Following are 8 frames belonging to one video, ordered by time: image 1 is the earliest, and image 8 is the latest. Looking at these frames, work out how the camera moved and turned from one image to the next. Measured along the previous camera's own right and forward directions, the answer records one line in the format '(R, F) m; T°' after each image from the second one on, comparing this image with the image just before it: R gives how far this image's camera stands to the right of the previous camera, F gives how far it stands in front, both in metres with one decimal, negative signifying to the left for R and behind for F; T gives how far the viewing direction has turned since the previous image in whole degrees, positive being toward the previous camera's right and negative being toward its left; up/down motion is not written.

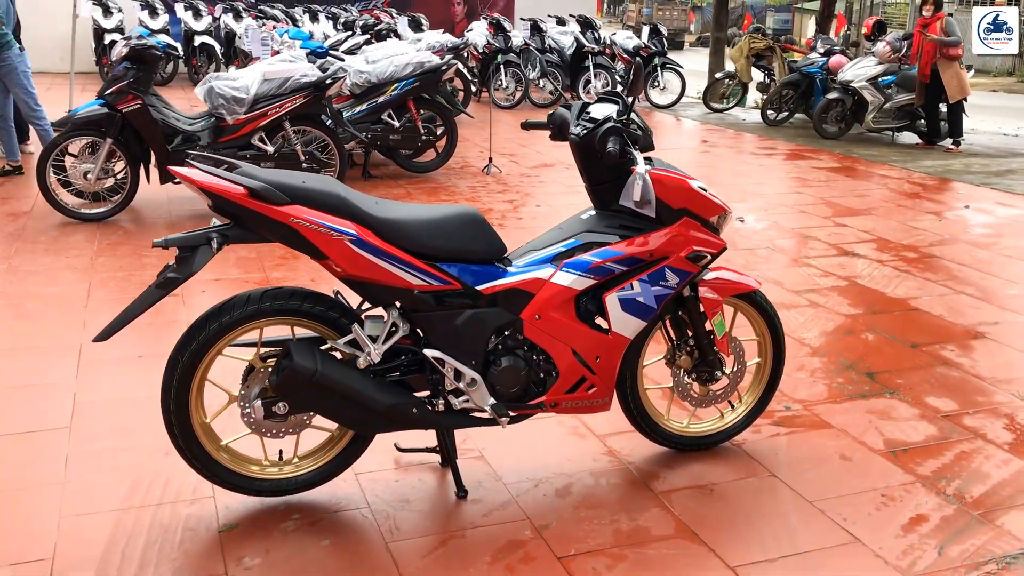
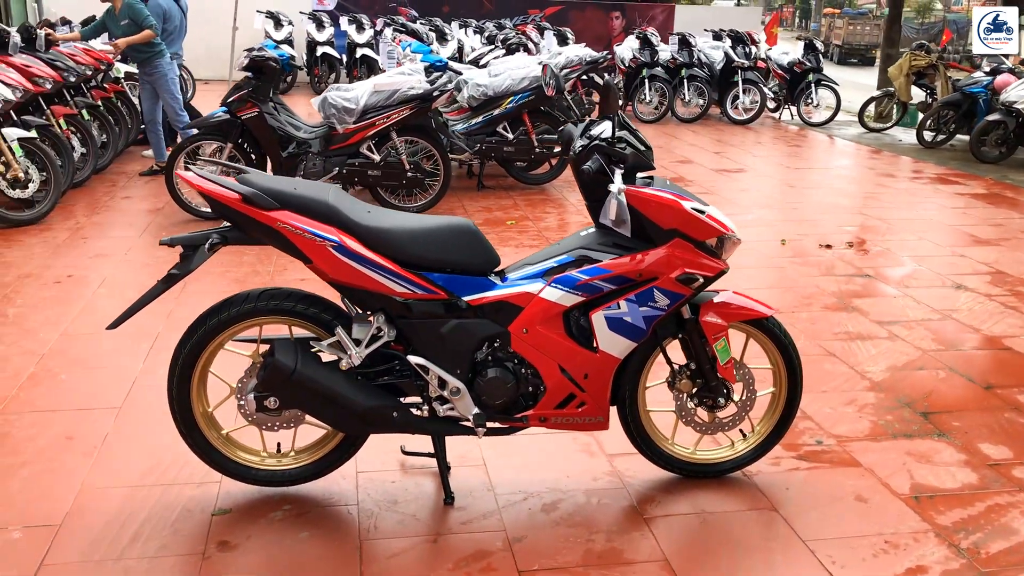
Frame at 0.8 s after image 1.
(+0.5, 0.0) m; -10°
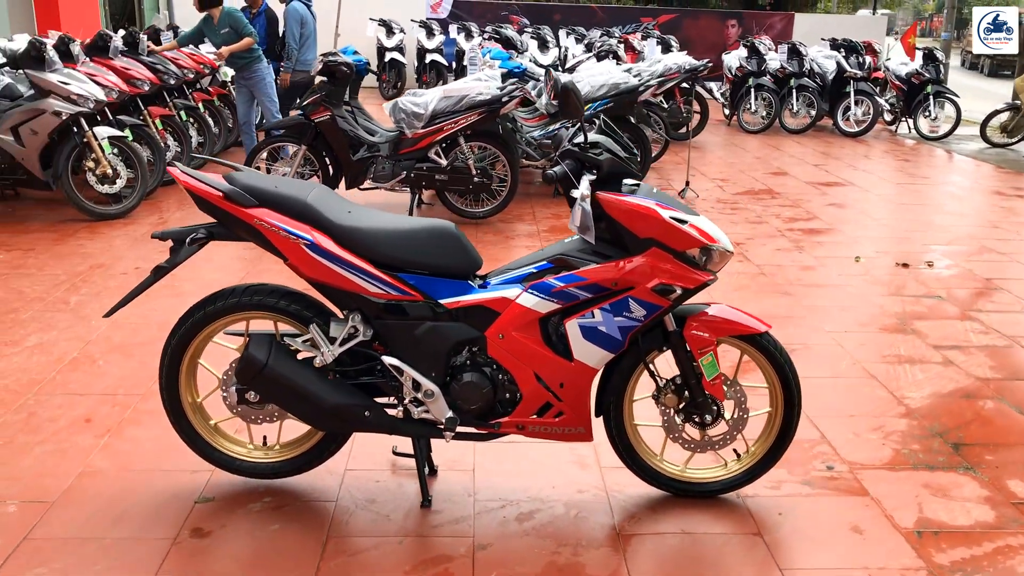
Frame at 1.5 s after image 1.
(+0.4, +0.1) m; -7°
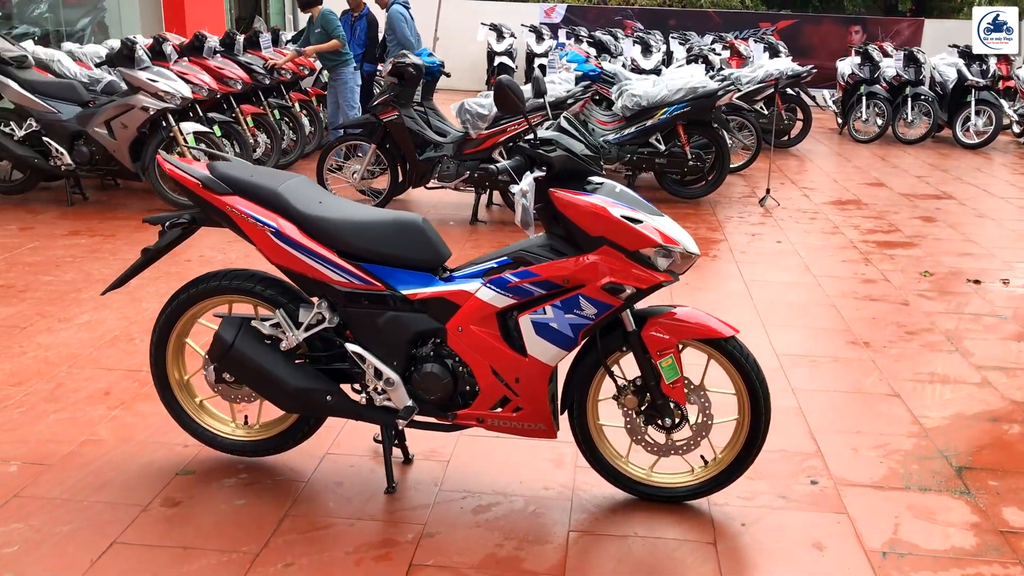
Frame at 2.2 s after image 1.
(+0.5, 0.0) m; -7°
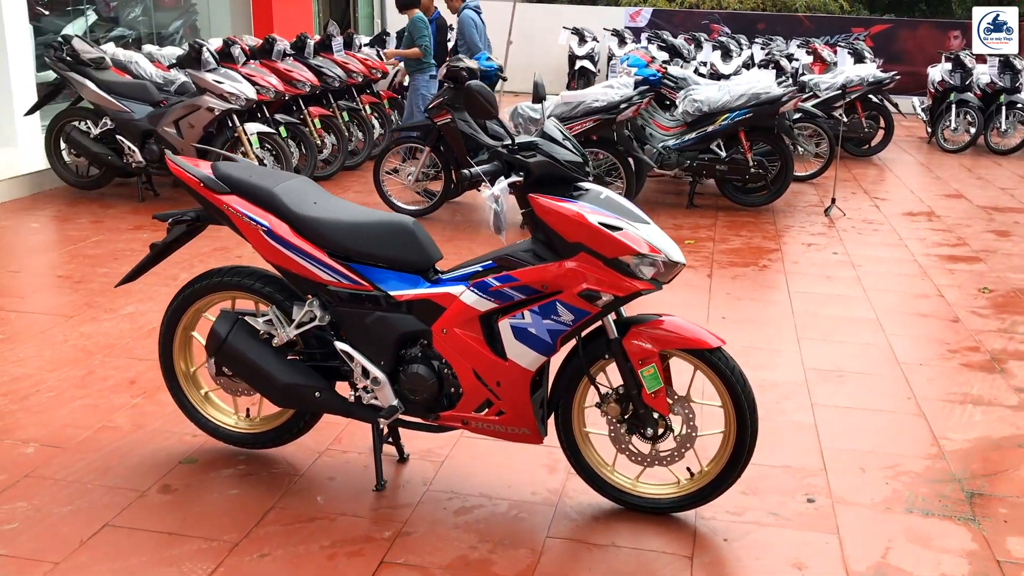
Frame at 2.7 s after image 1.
(+0.3, 0.0) m; -5°
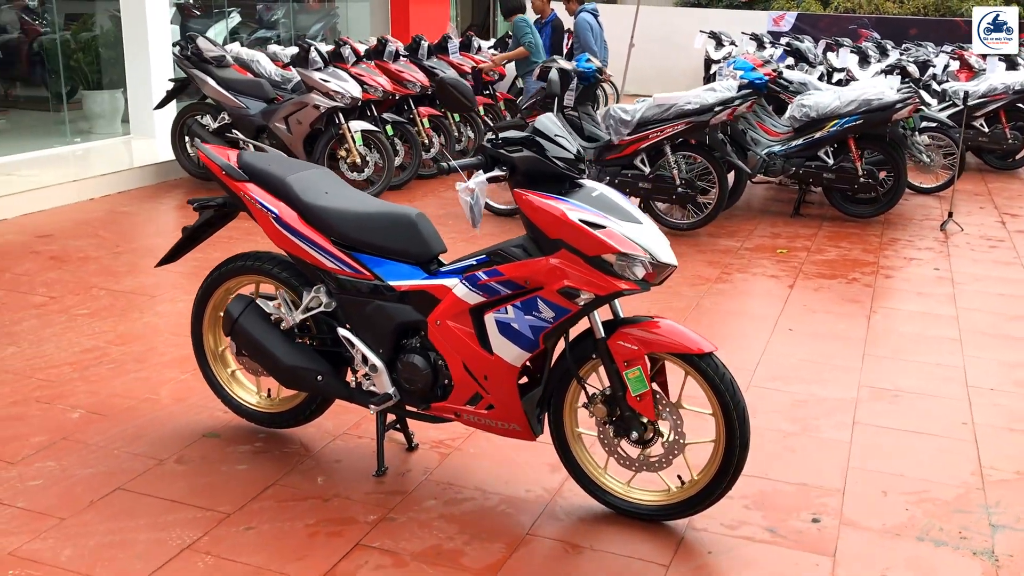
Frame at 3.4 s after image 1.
(+0.5, 0.0) m; -9°
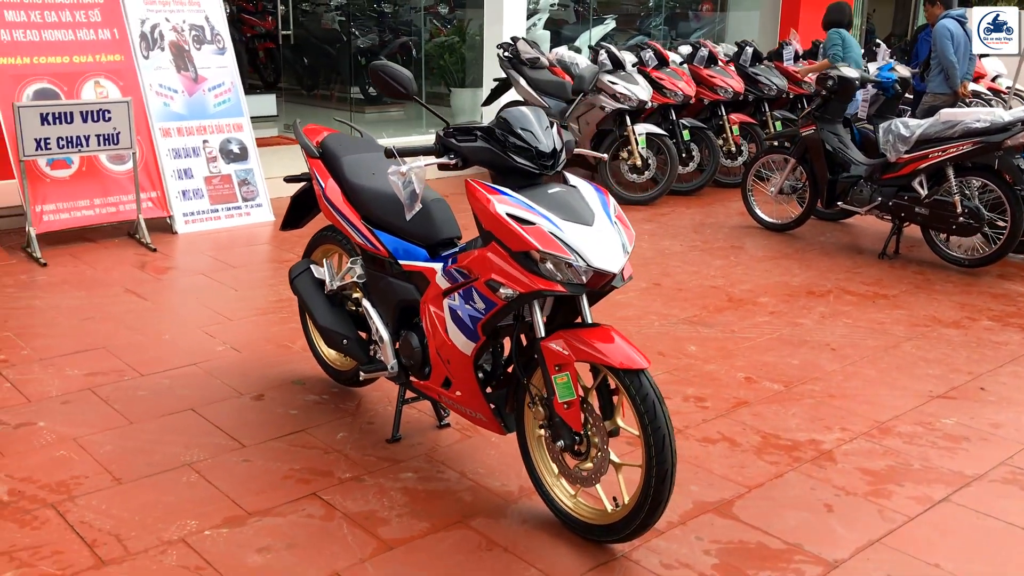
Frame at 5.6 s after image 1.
(+1.3, +0.3) m; -25°
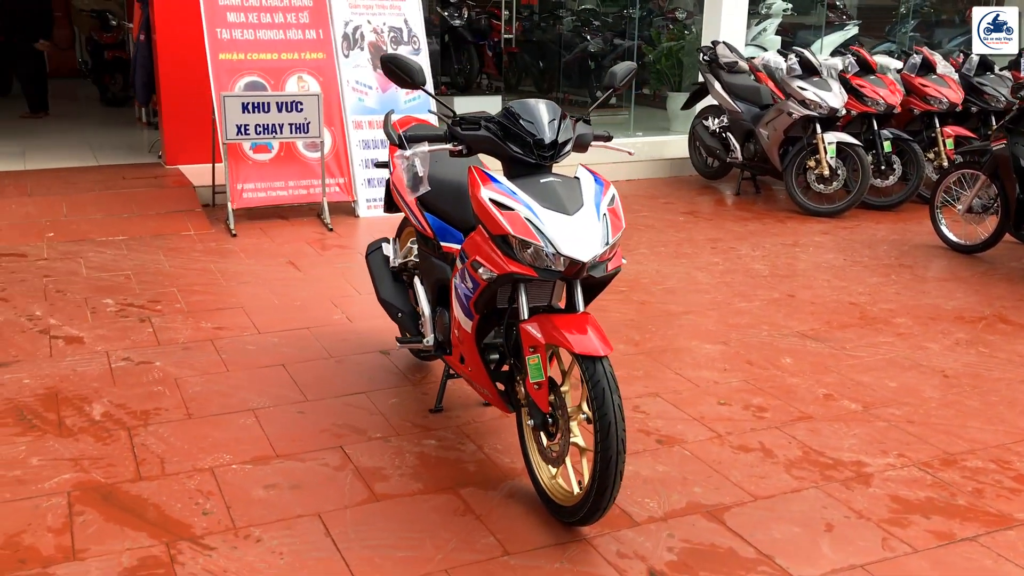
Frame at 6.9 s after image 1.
(+0.8, 0.0) m; -15°
